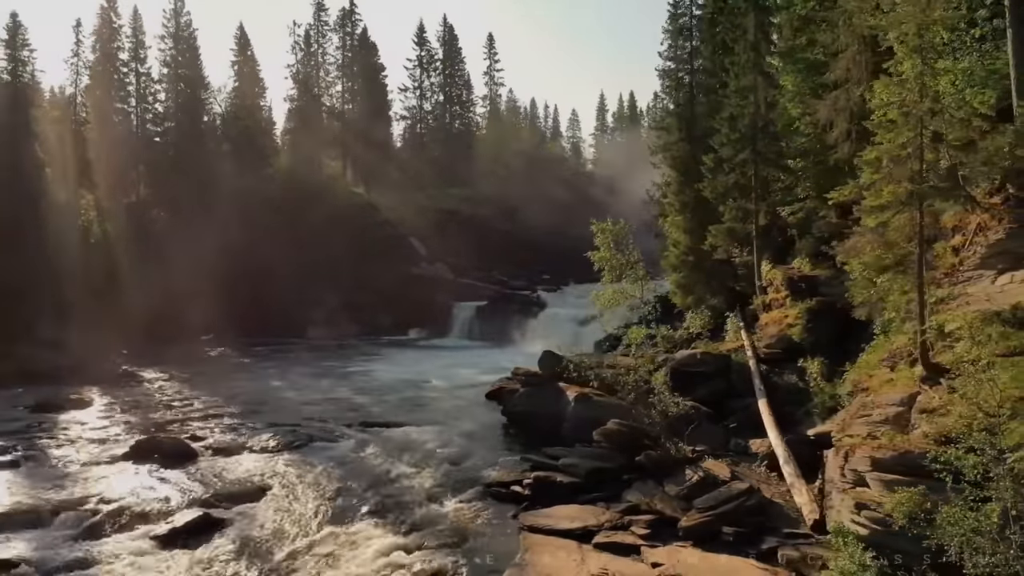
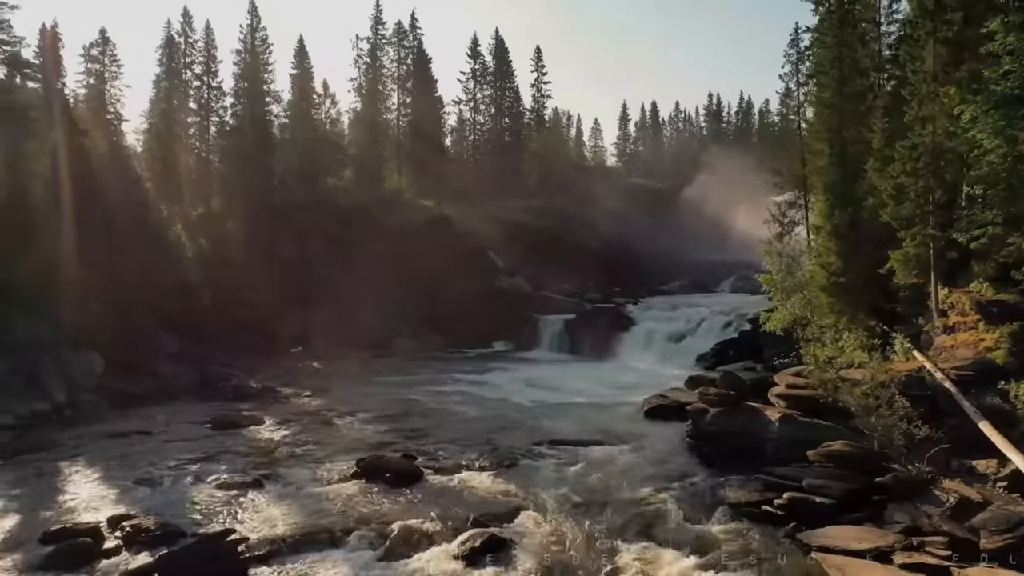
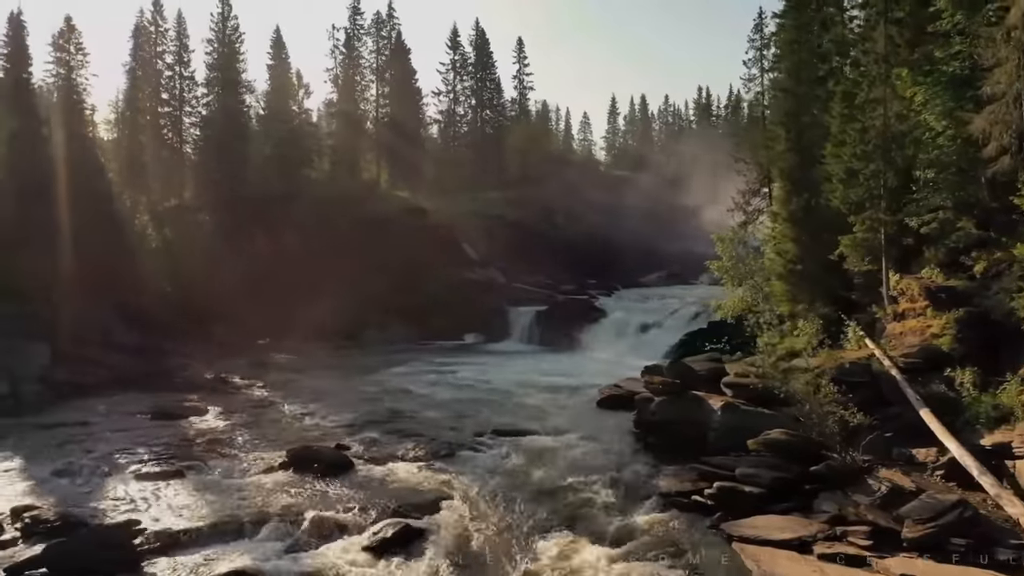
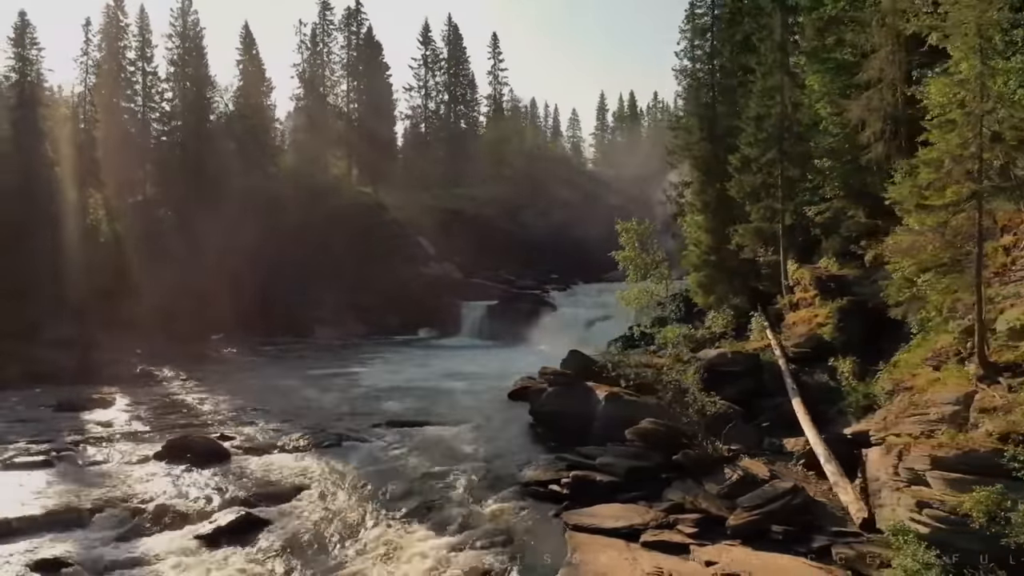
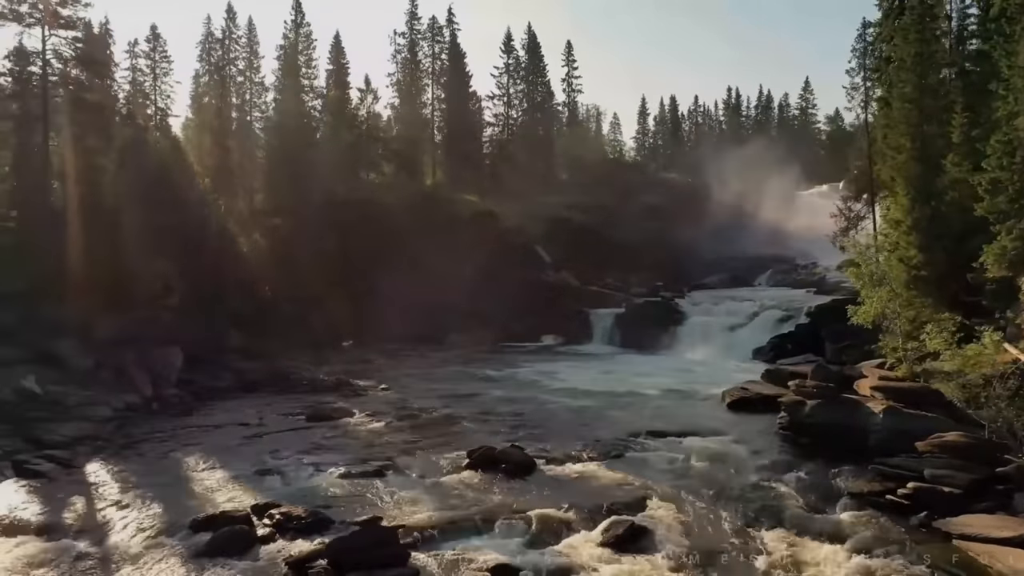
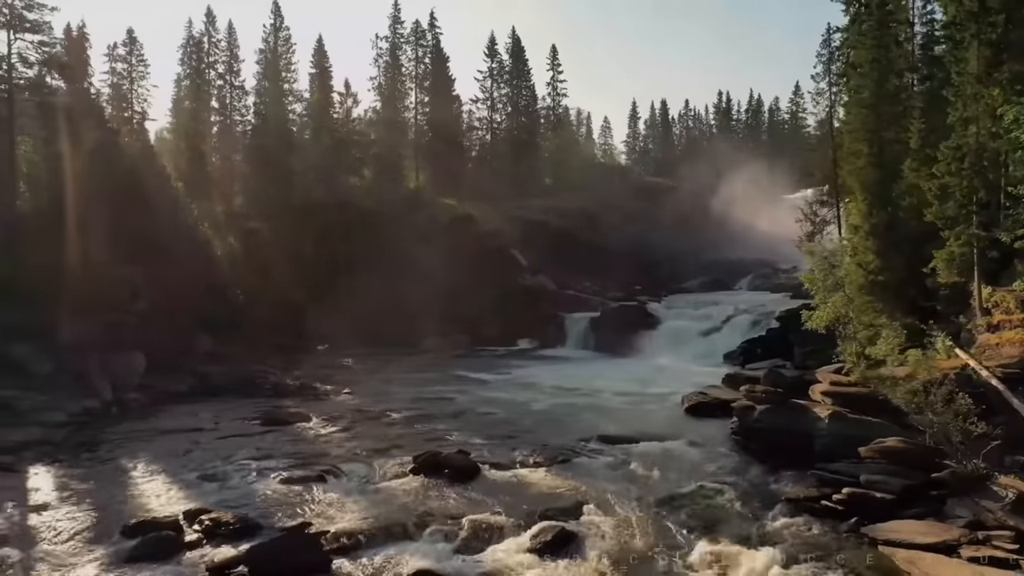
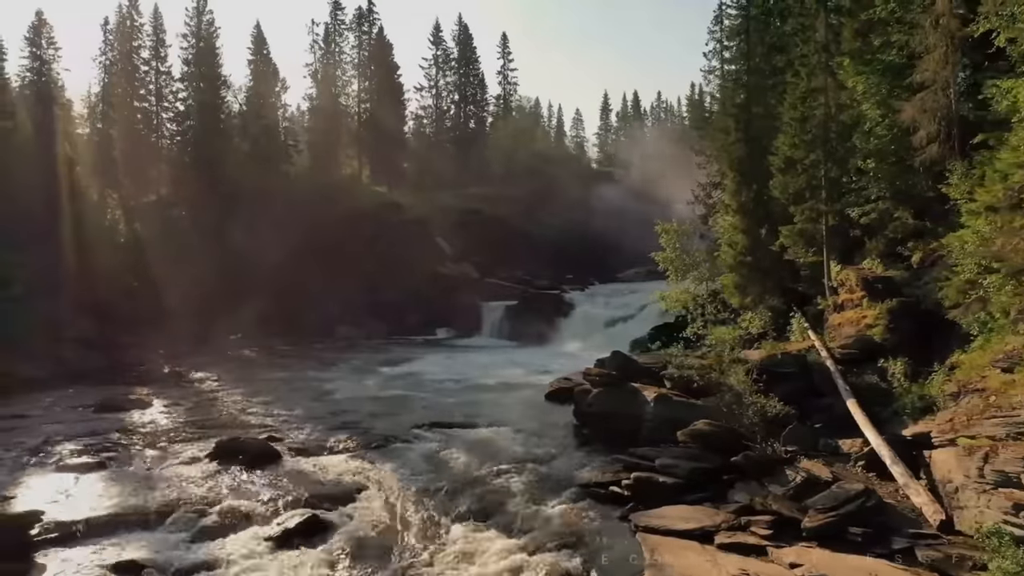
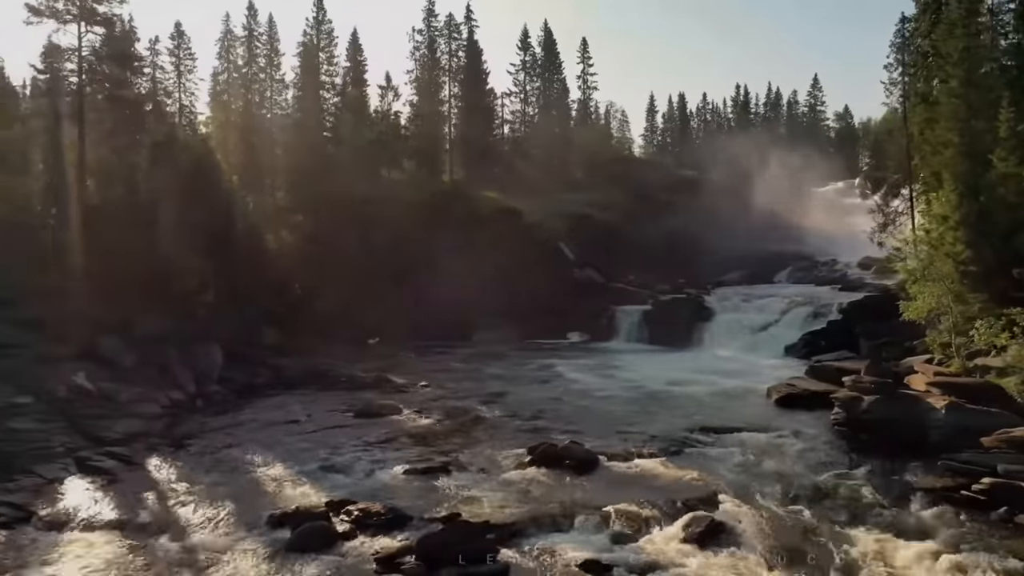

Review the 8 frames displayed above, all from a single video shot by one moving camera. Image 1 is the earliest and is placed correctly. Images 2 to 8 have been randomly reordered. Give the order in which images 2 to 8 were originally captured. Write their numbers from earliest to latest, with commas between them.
4, 7, 3, 2, 6, 5, 8
